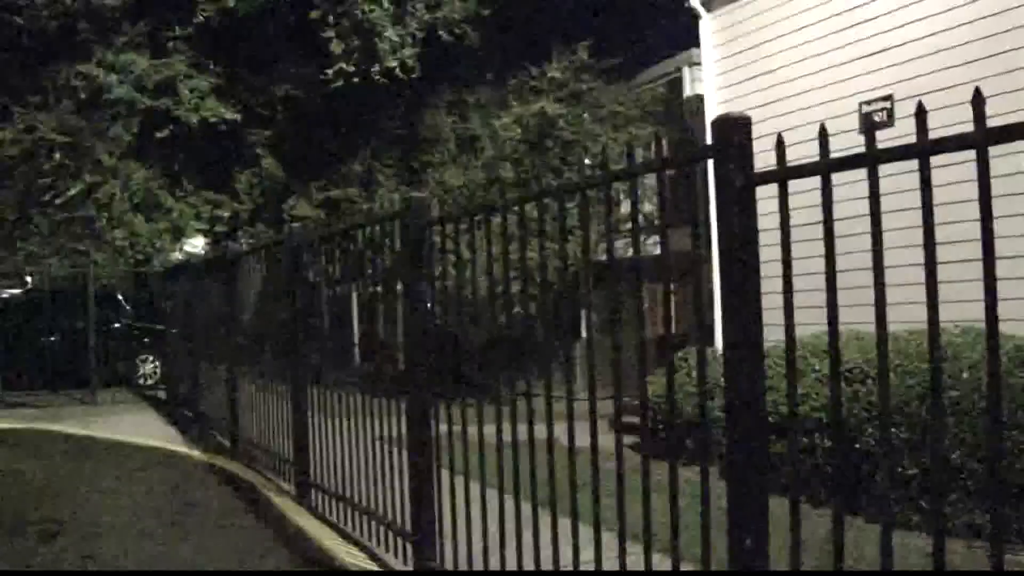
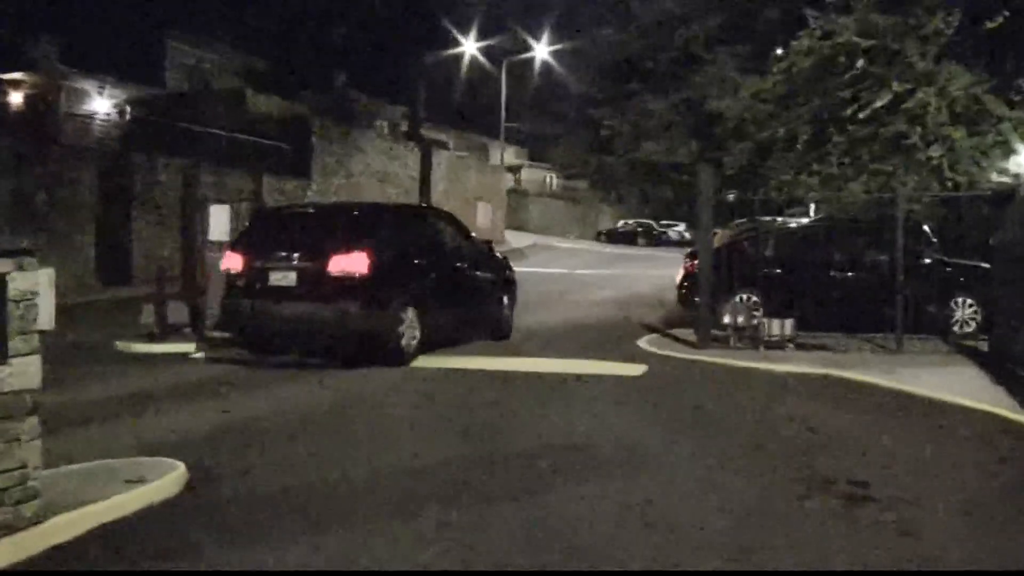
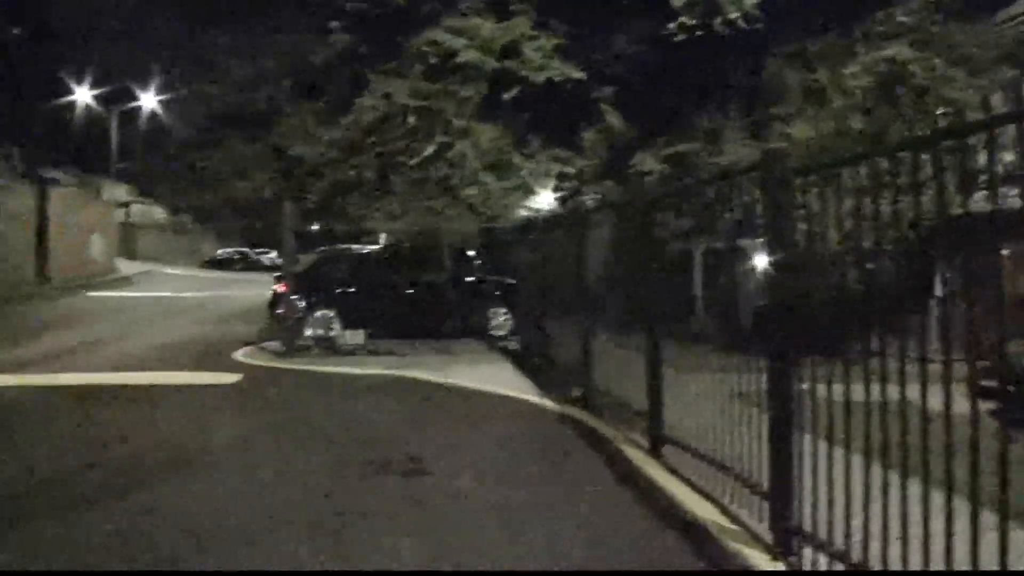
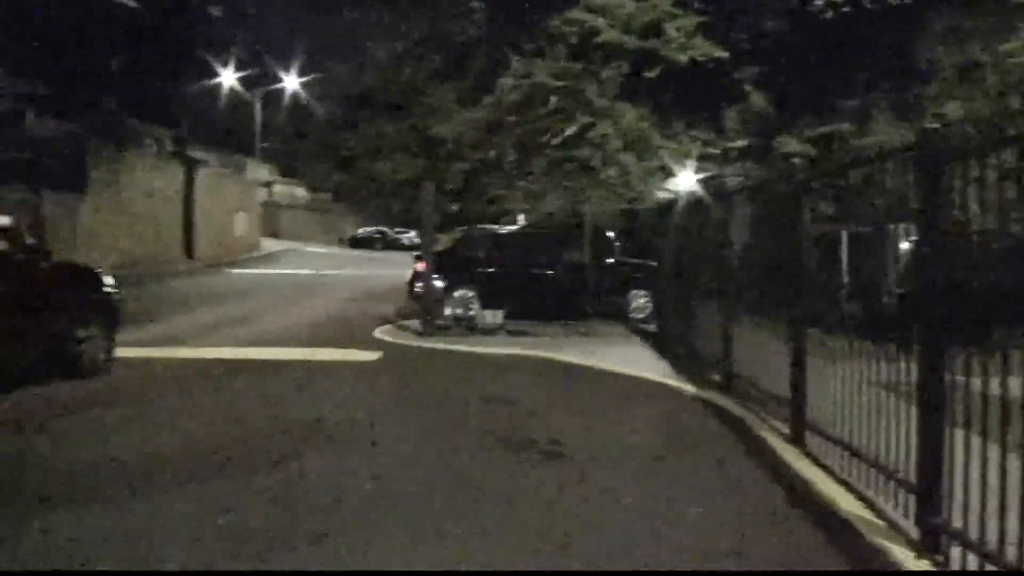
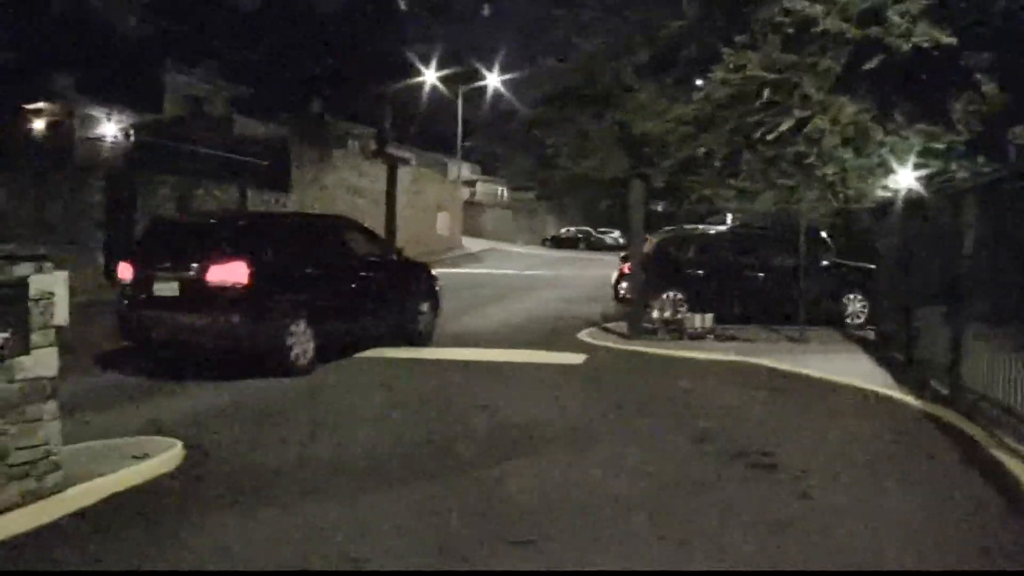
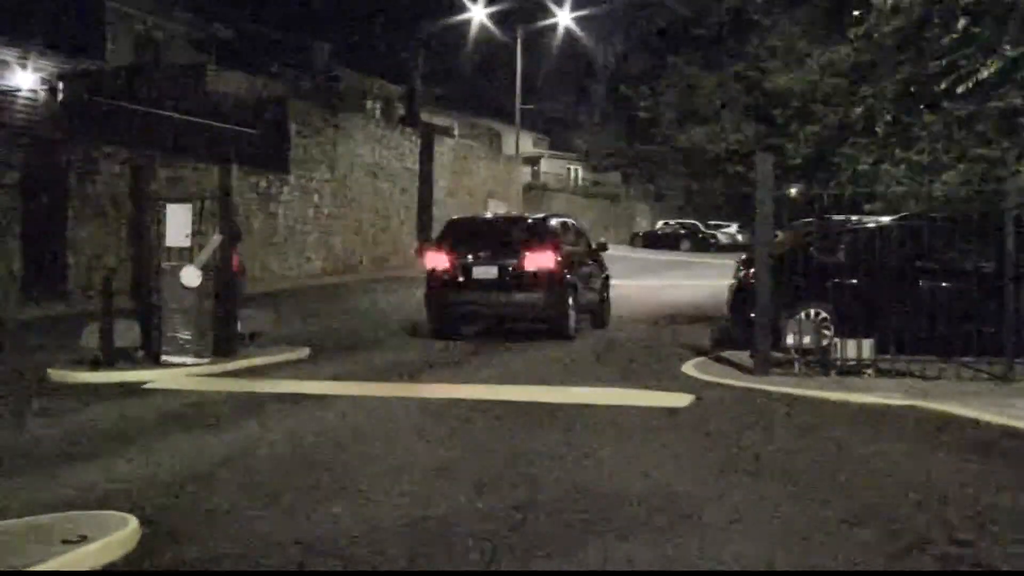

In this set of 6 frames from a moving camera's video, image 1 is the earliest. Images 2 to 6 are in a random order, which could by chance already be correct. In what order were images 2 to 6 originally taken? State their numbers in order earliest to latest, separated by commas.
3, 4, 5, 2, 6
